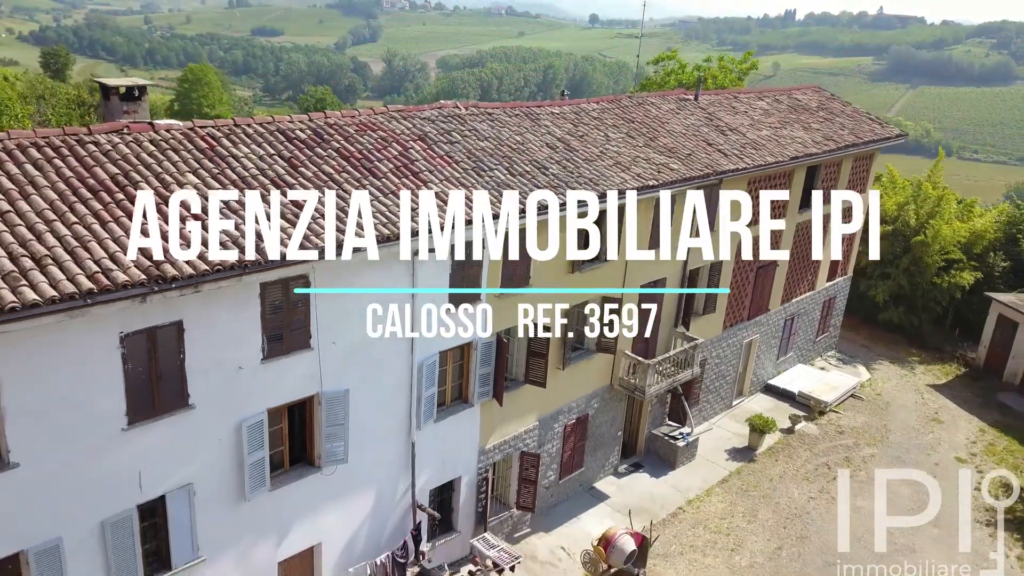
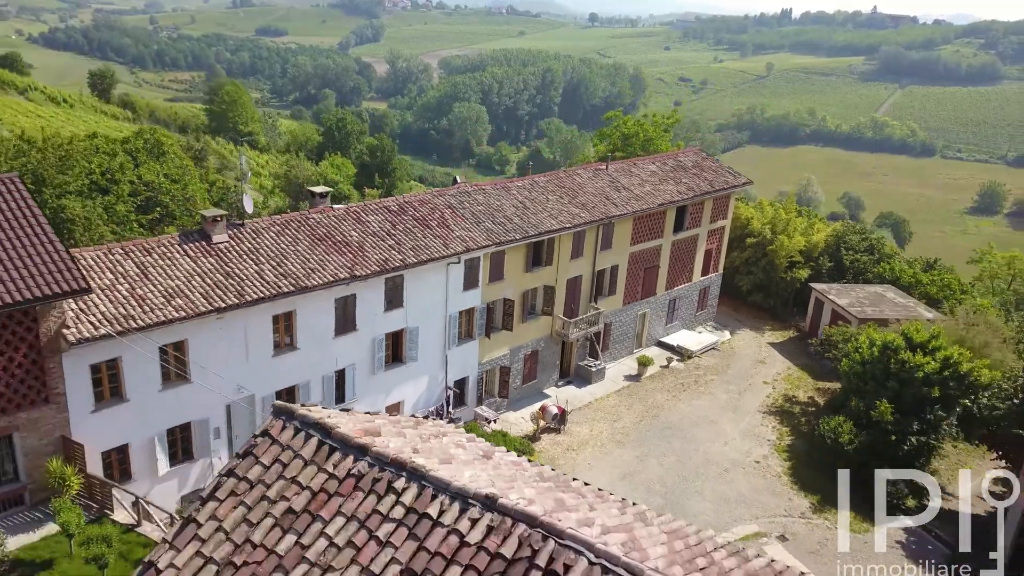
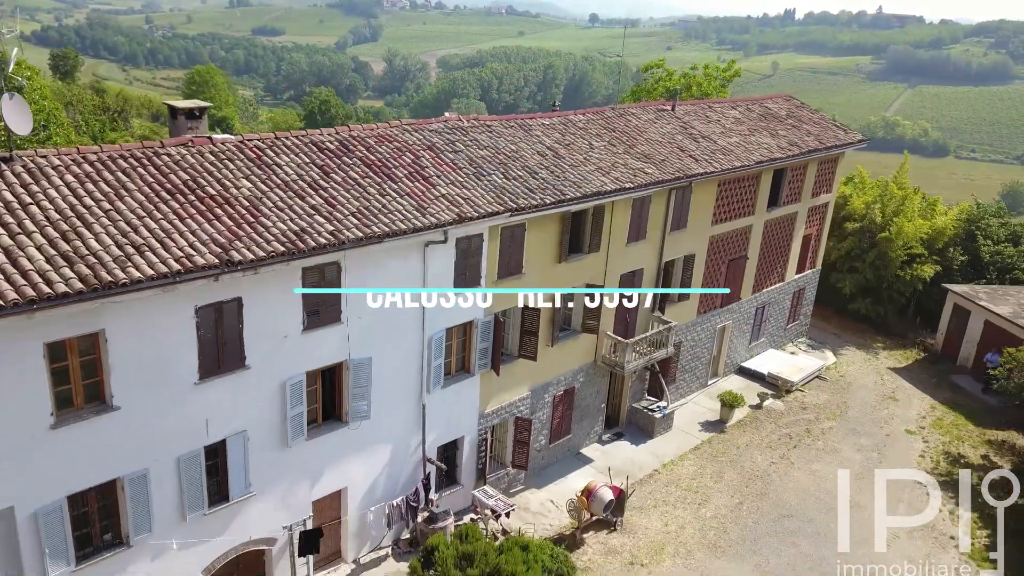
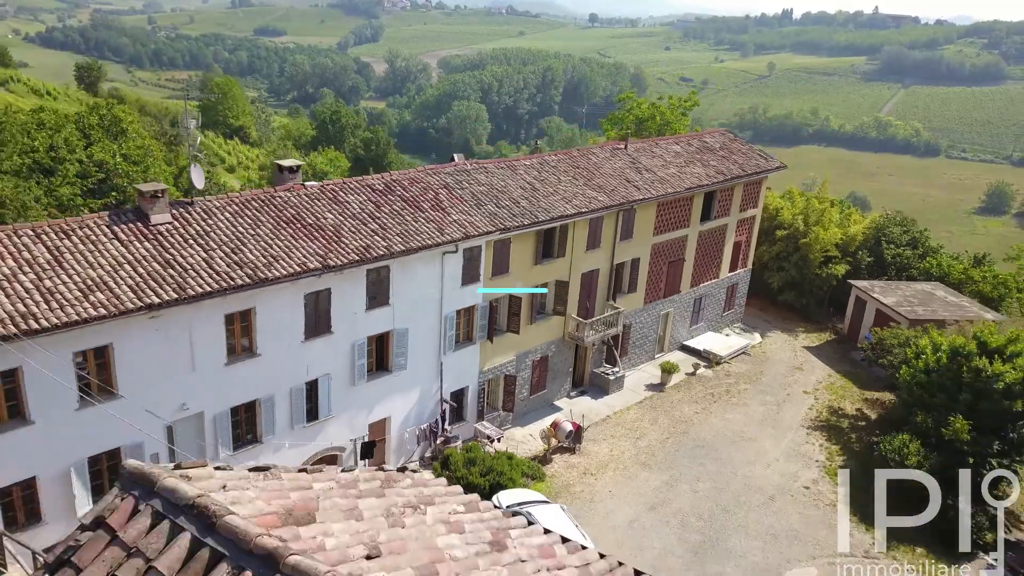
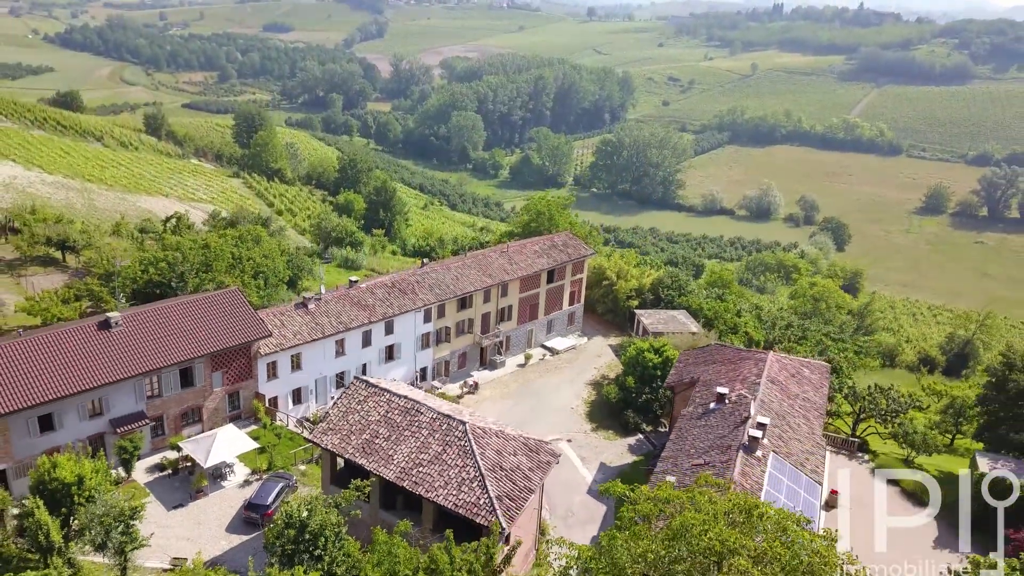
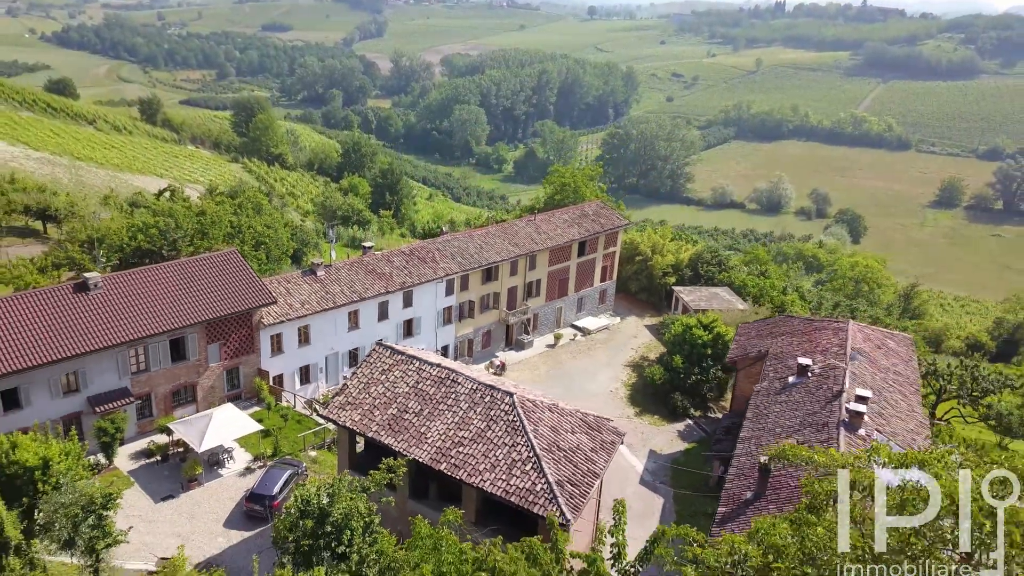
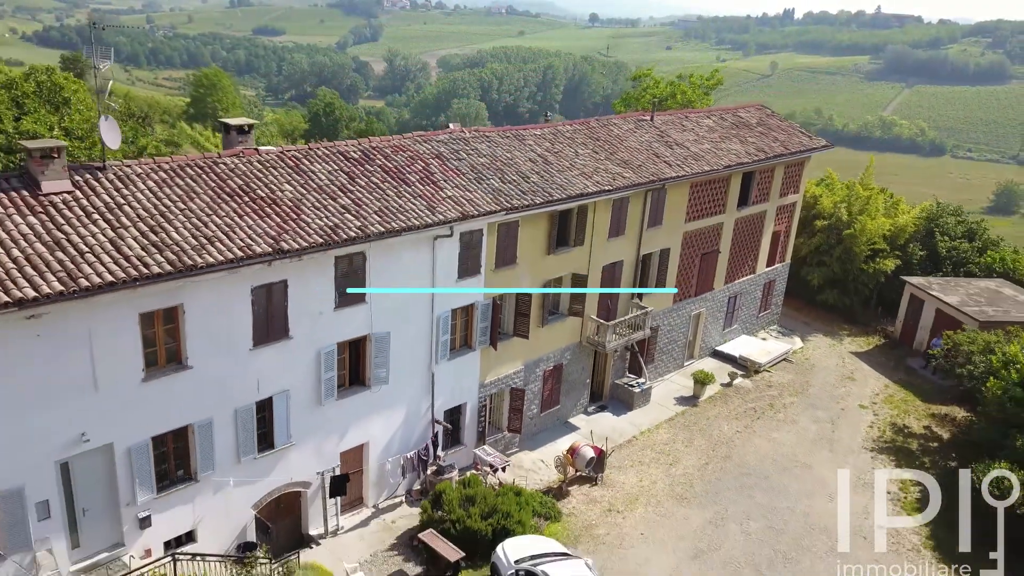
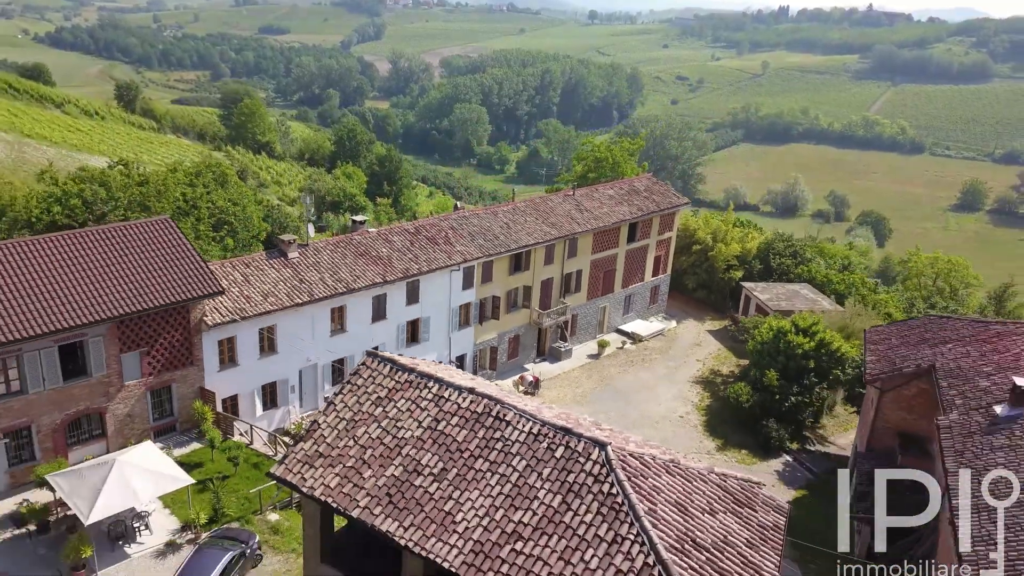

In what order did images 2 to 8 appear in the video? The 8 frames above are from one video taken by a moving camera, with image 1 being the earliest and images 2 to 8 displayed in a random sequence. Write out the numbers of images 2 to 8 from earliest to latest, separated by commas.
3, 7, 4, 2, 8, 6, 5
